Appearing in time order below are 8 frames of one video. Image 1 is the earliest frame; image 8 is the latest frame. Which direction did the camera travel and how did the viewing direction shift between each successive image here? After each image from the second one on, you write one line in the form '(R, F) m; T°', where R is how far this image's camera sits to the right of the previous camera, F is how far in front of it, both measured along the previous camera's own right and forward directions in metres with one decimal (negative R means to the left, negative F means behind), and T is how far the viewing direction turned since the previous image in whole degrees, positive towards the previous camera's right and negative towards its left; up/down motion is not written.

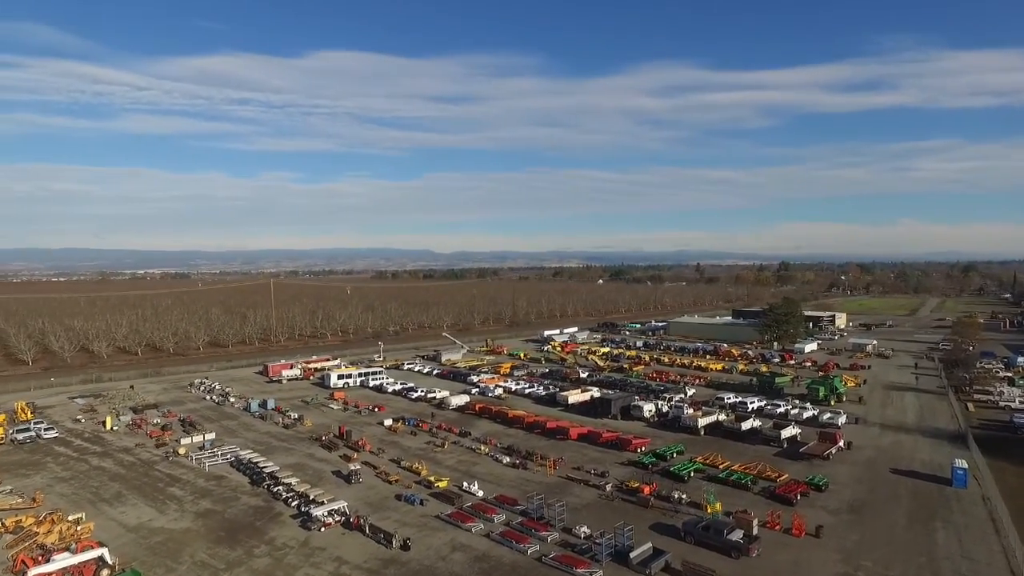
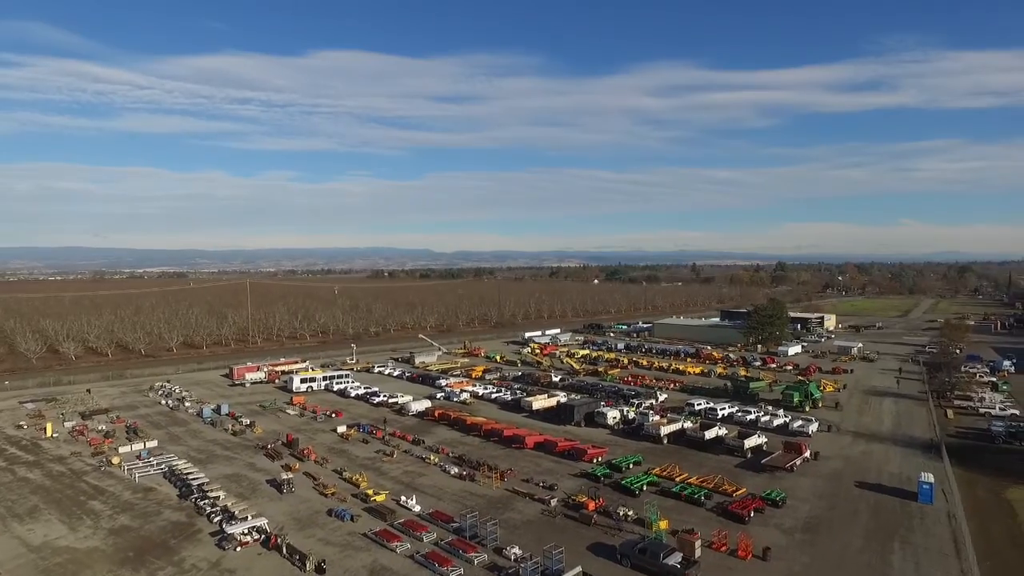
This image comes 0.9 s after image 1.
(+1.1, +0.7) m; 0°
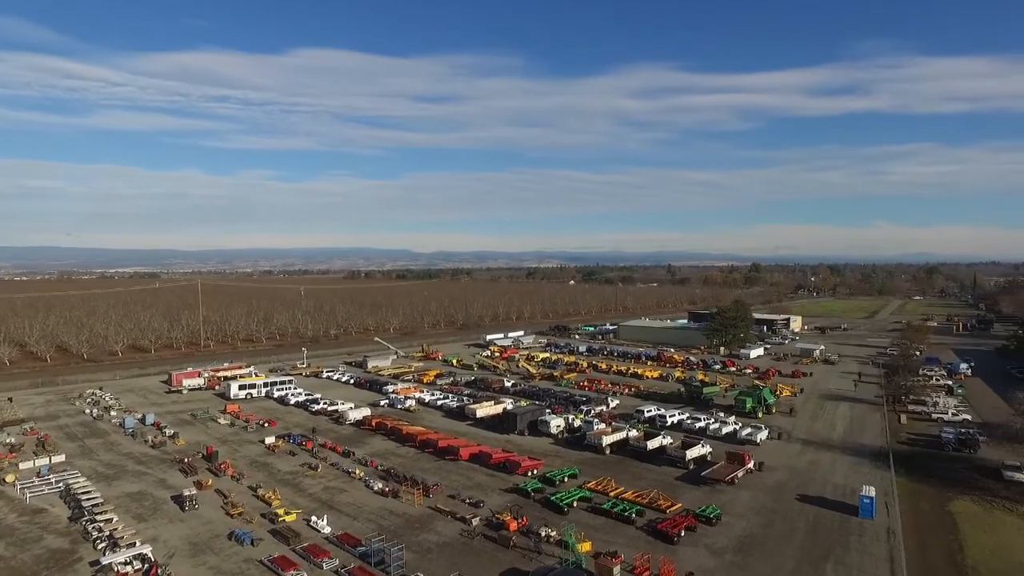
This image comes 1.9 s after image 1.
(+1.1, +0.8) m; +2°
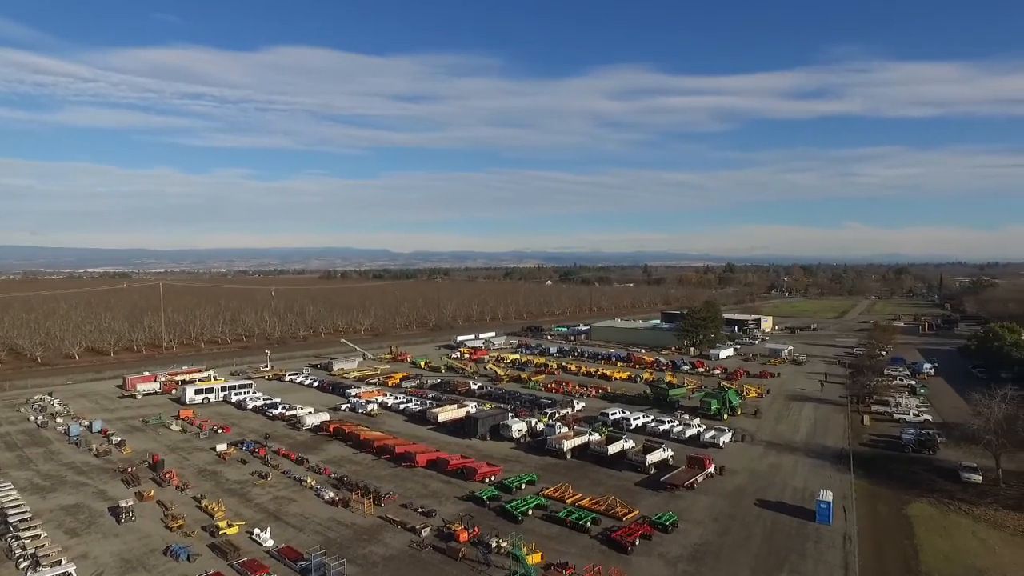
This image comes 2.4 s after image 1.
(+0.5, +0.3) m; +2°
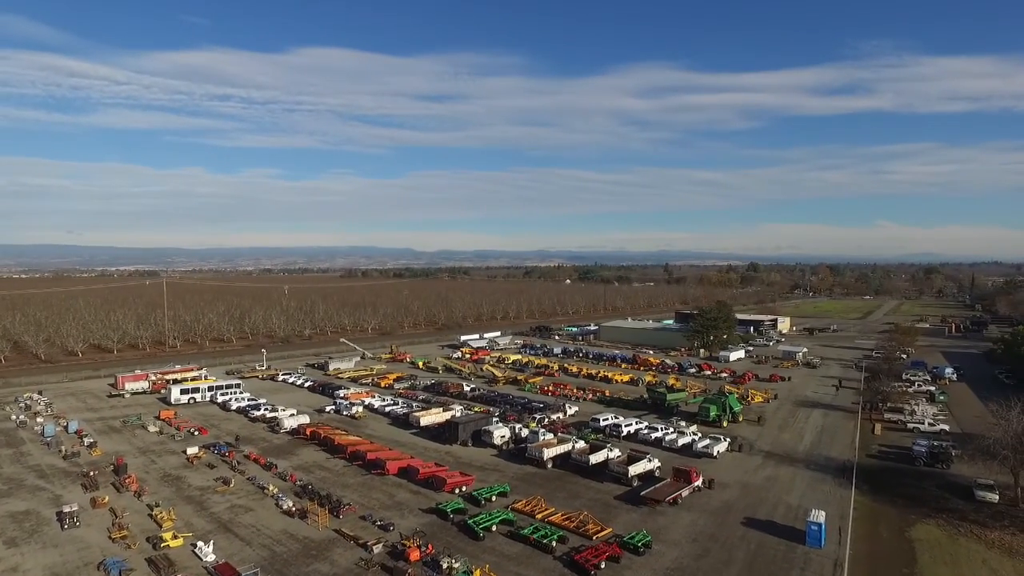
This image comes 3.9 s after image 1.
(+1.0, +0.8) m; -2°
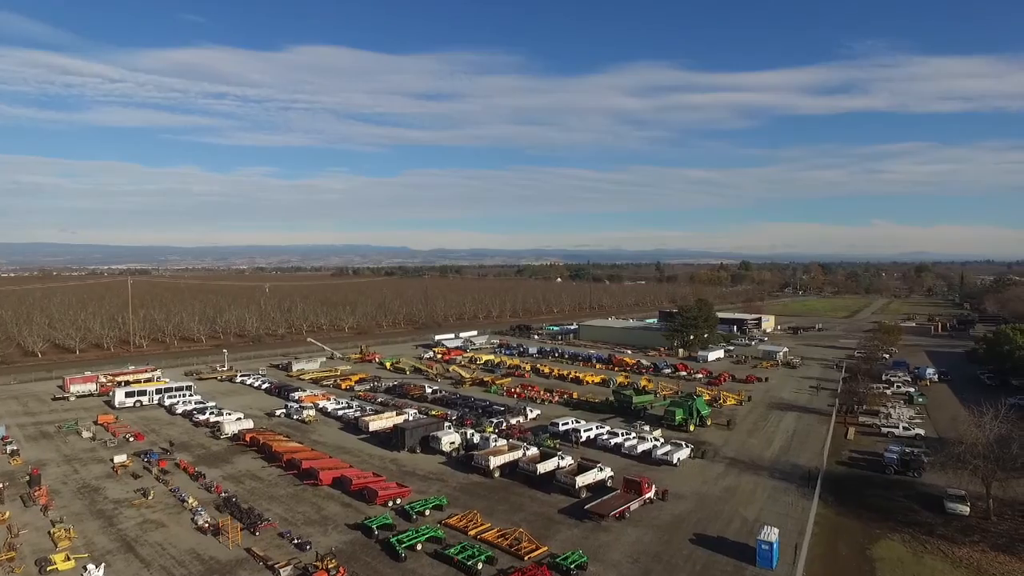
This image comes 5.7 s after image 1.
(+1.1, +0.8) m; 0°
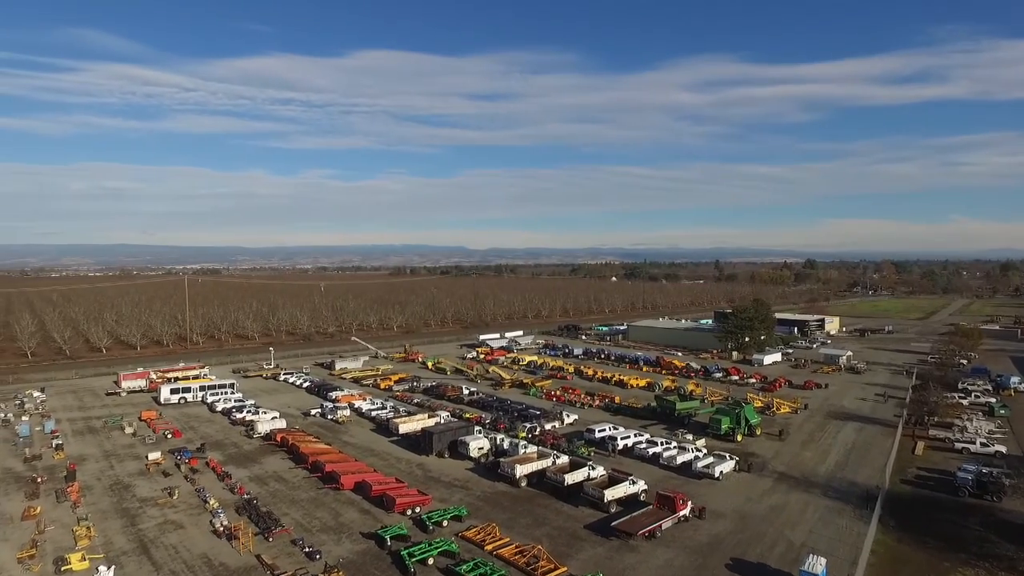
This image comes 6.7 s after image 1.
(+0.6, +0.7) m; -5°
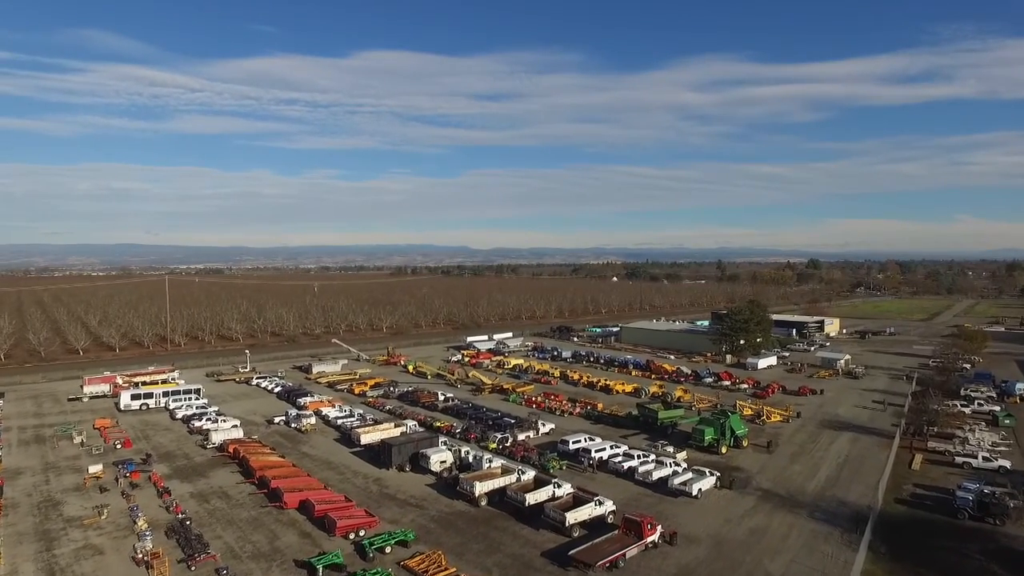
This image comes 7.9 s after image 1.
(+0.8, +0.9) m; 0°
